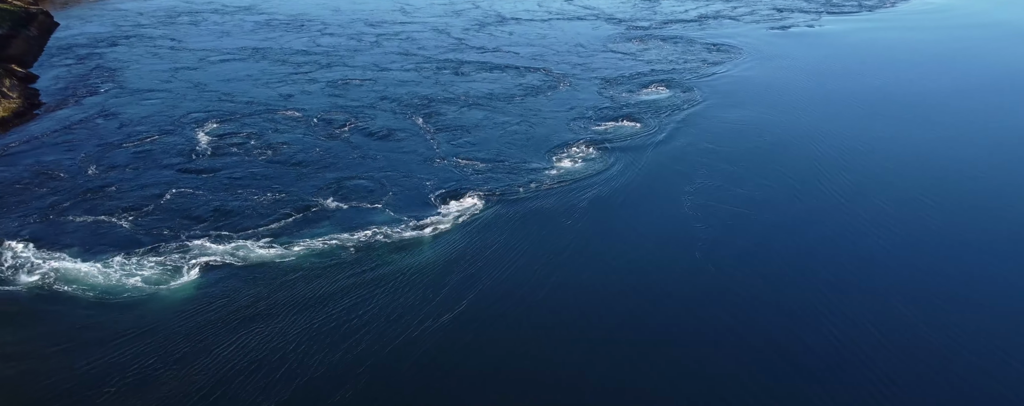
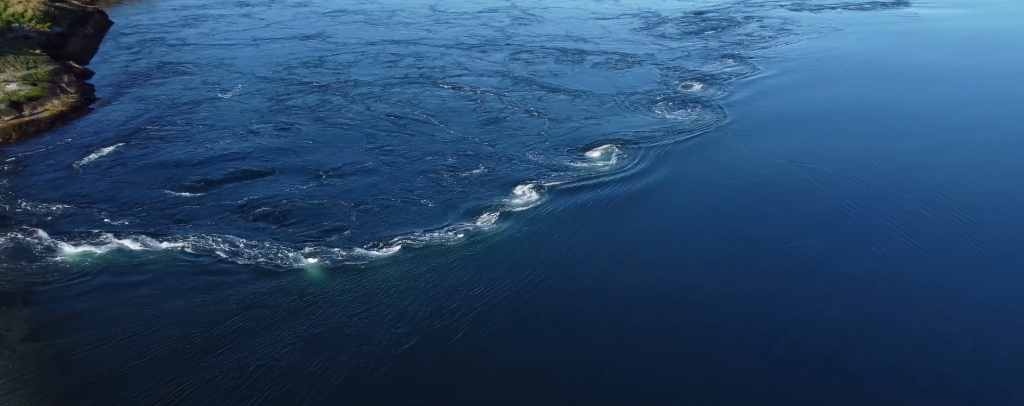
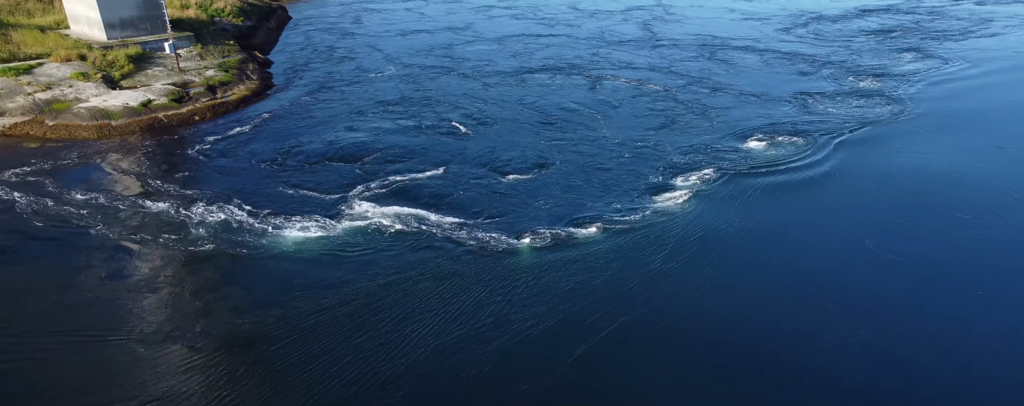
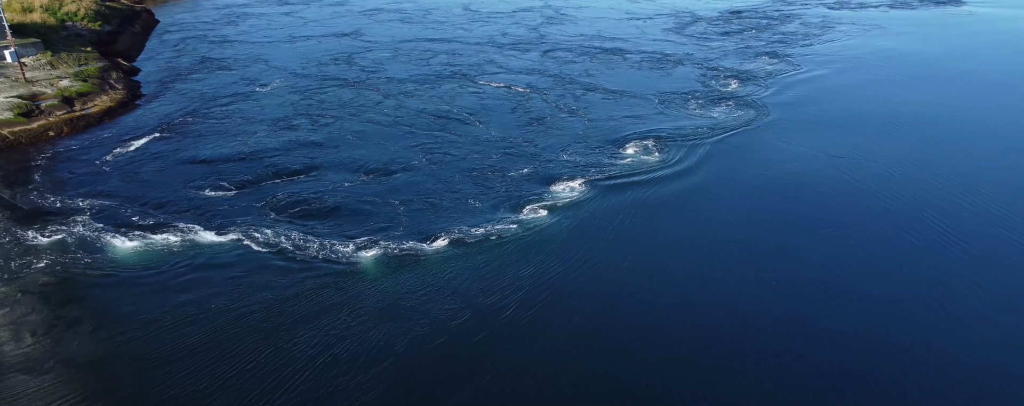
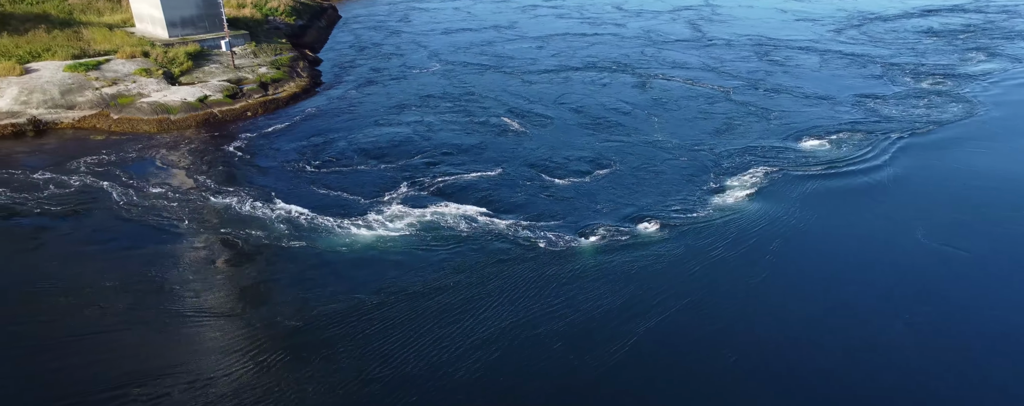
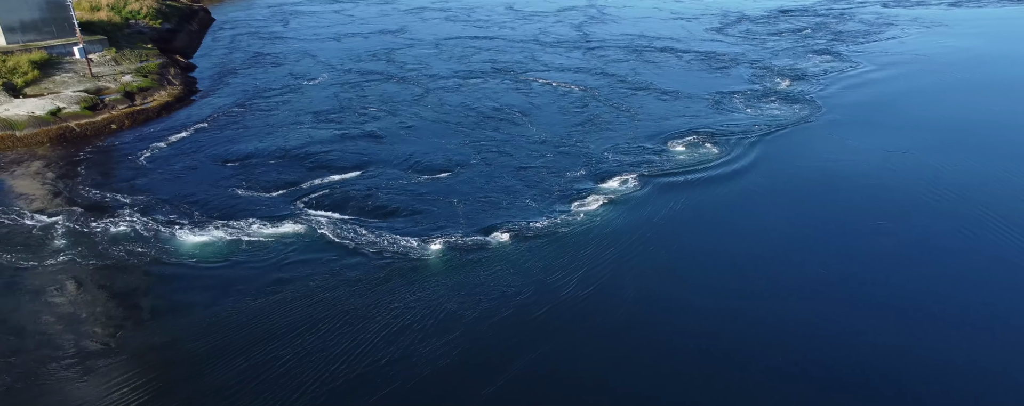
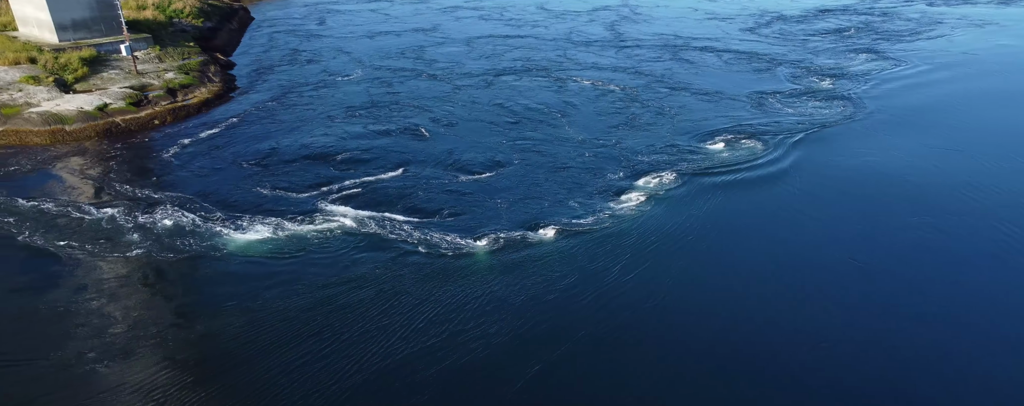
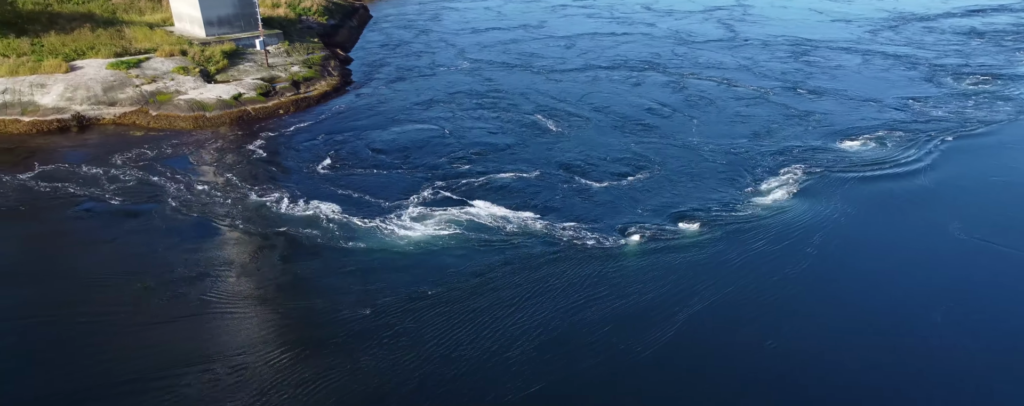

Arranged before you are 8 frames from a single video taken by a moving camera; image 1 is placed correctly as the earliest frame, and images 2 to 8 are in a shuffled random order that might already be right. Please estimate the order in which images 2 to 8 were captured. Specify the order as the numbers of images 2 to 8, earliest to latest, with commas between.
2, 4, 6, 7, 3, 5, 8
